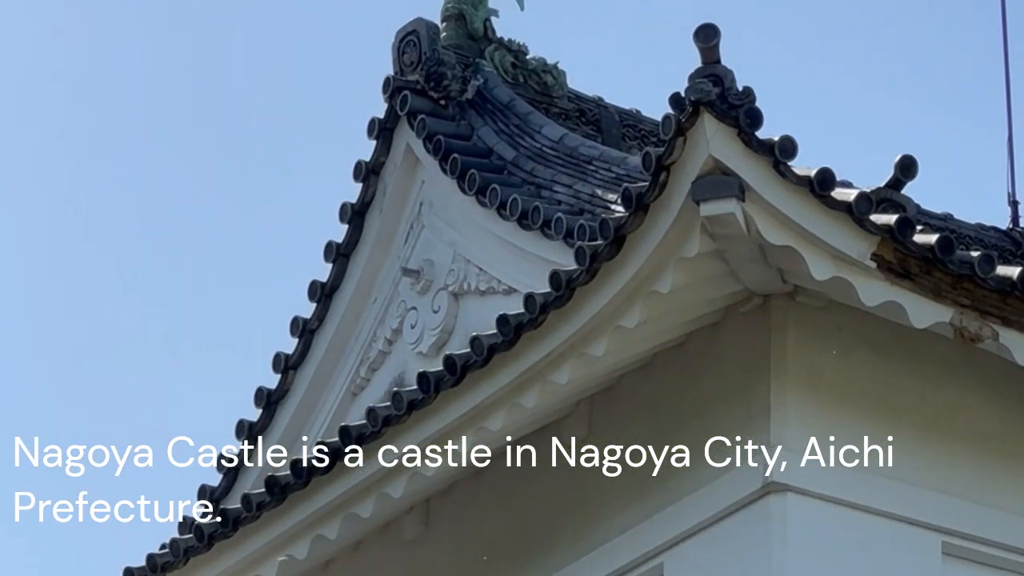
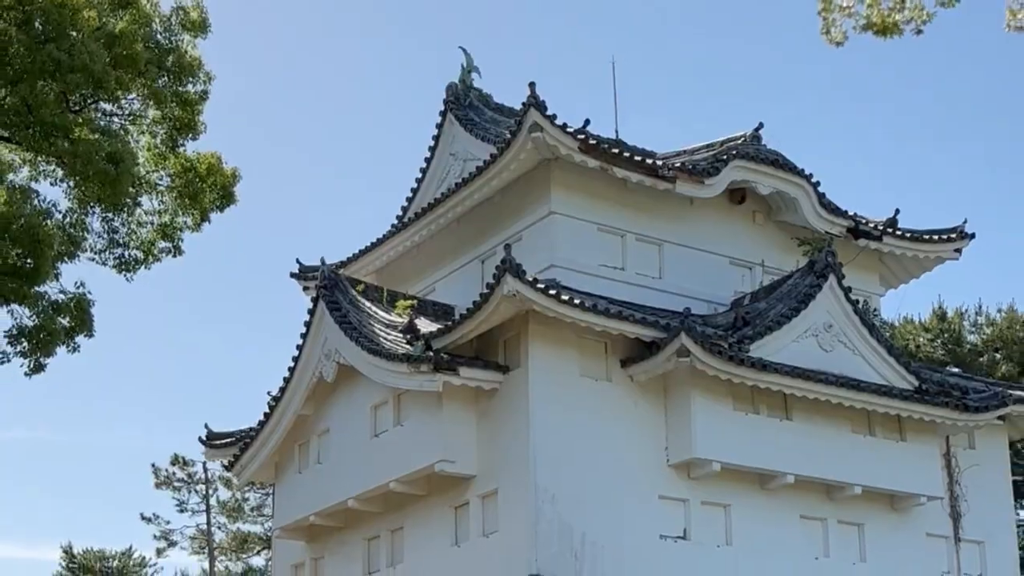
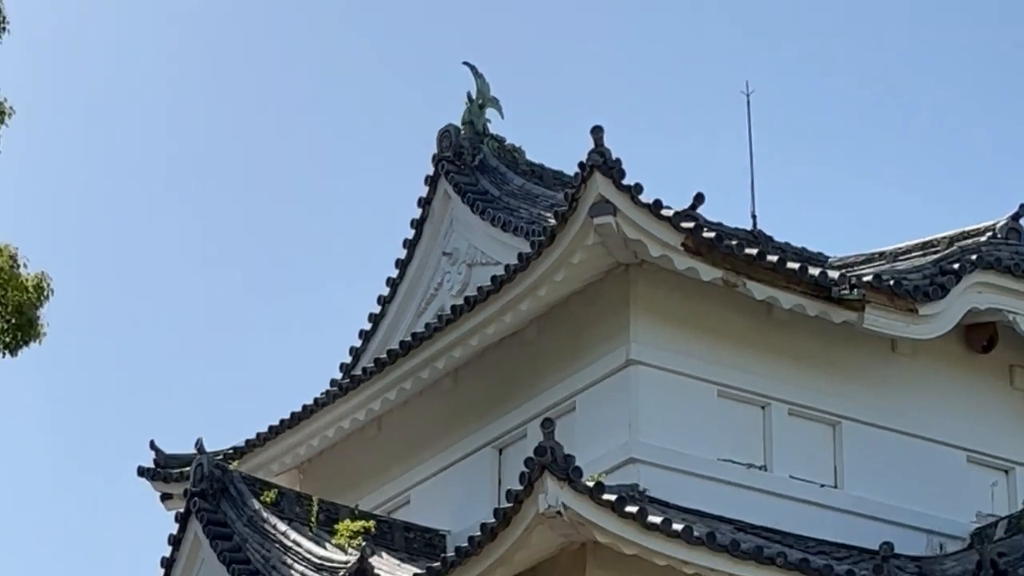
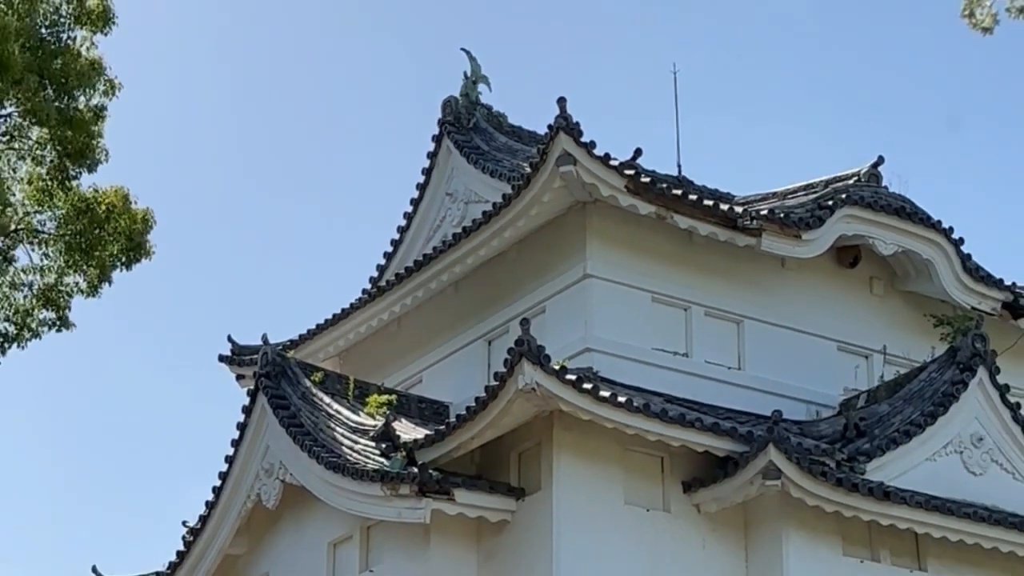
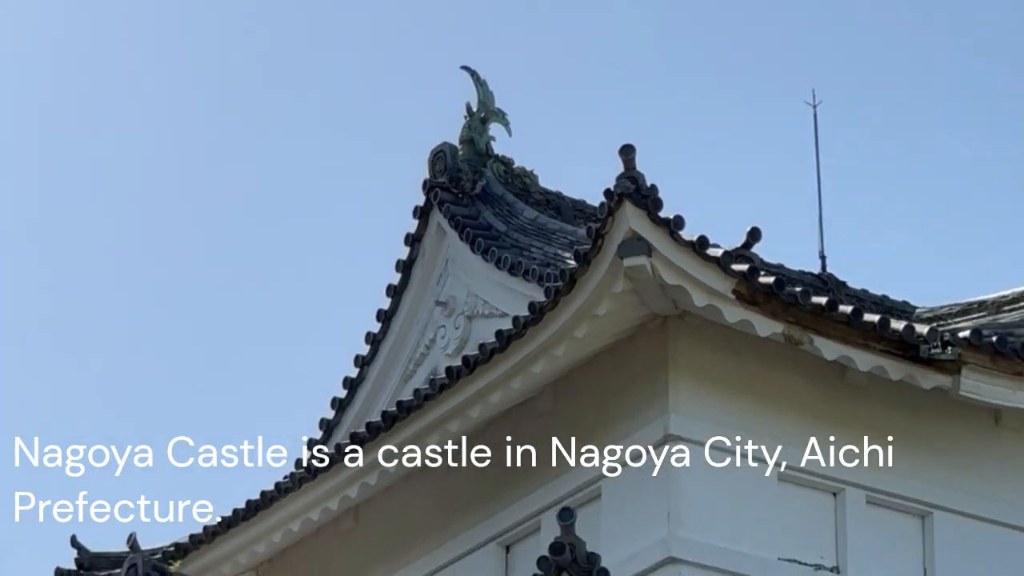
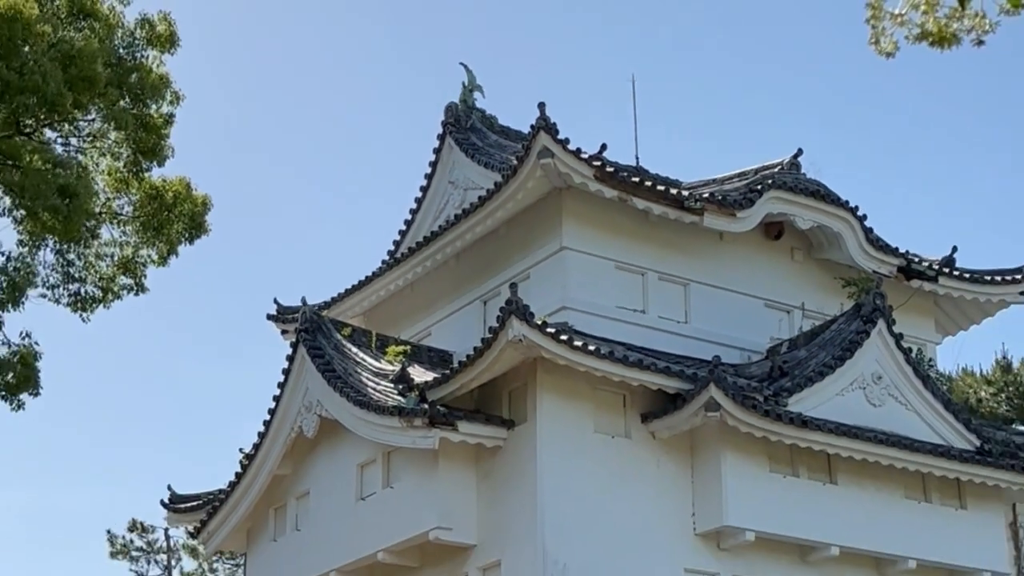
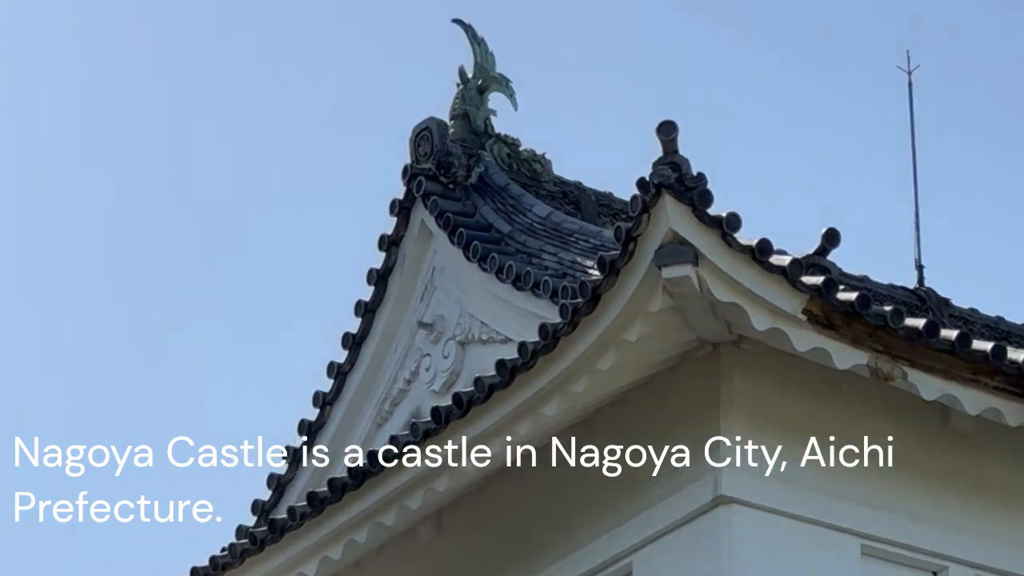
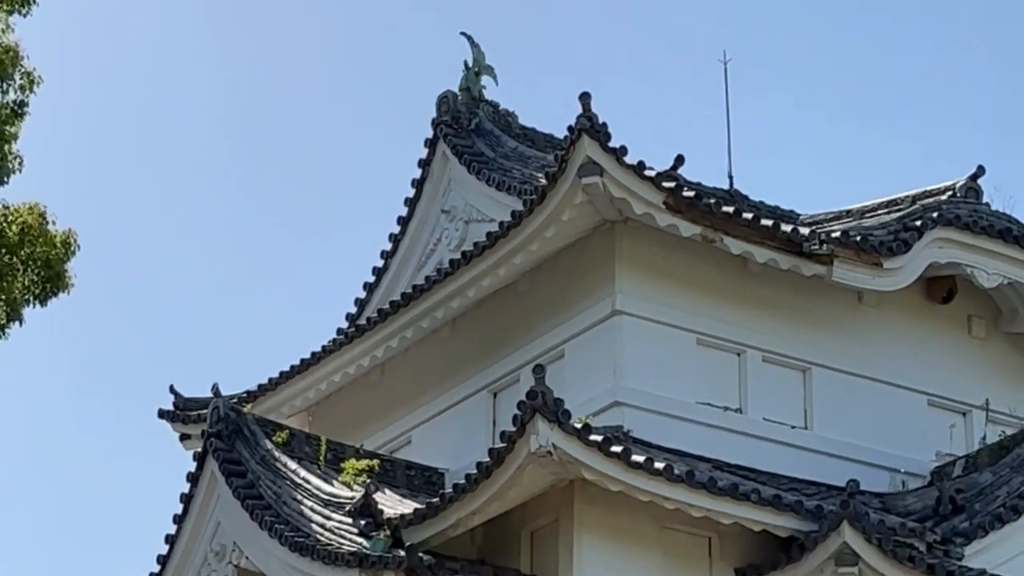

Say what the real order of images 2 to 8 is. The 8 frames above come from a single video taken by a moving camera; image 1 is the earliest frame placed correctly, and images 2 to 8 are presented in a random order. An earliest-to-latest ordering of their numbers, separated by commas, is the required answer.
7, 5, 3, 8, 4, 6, 2
